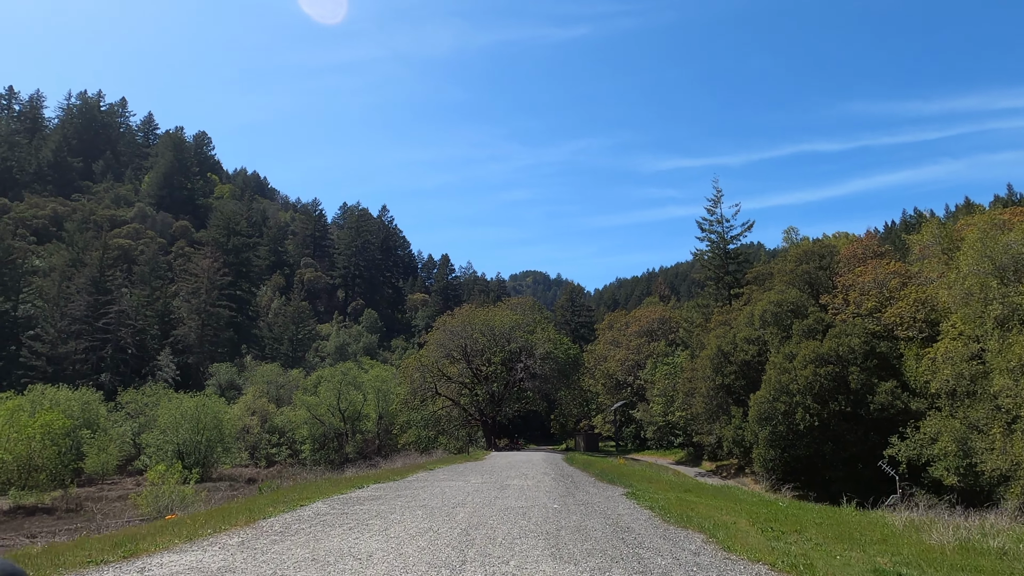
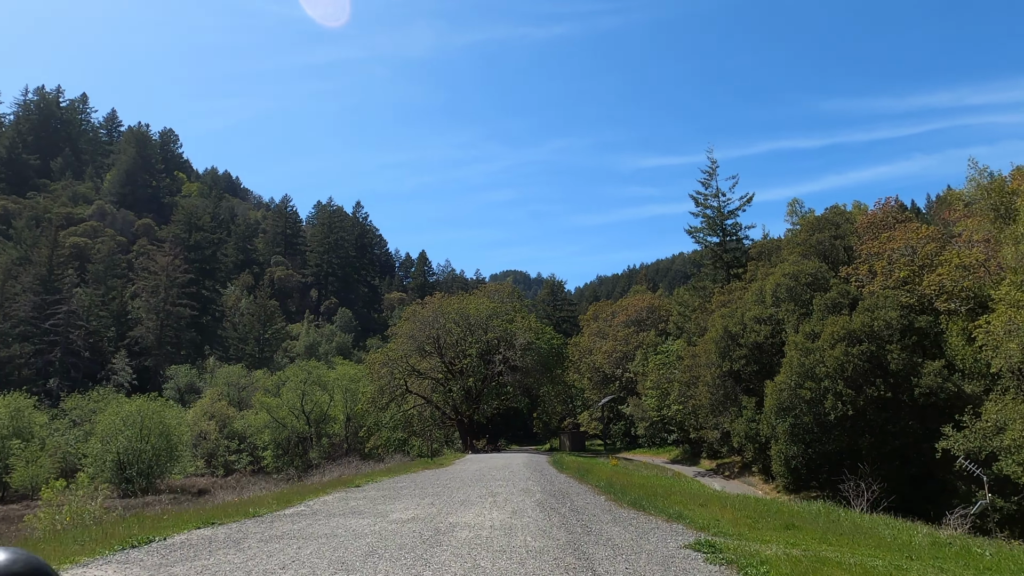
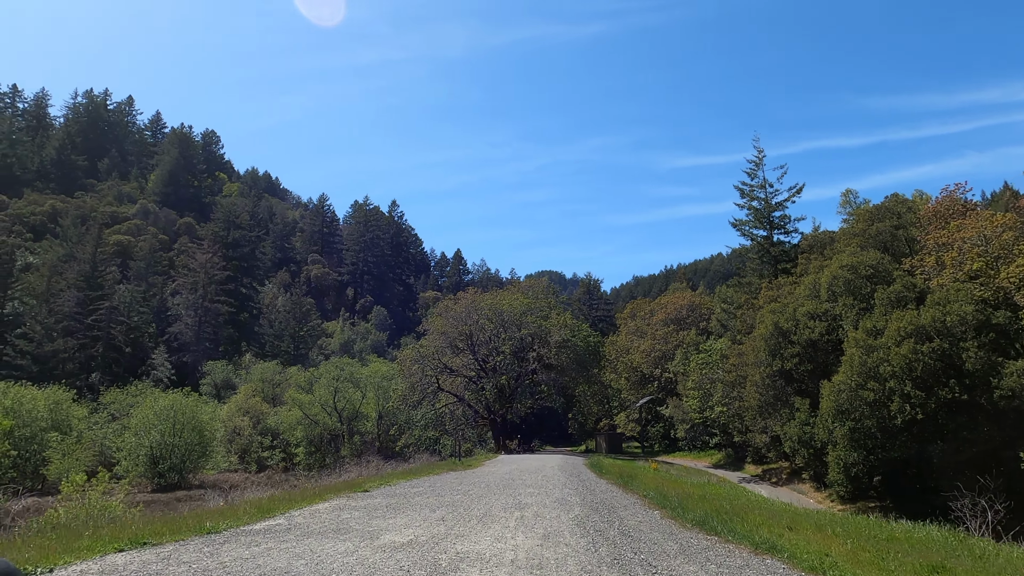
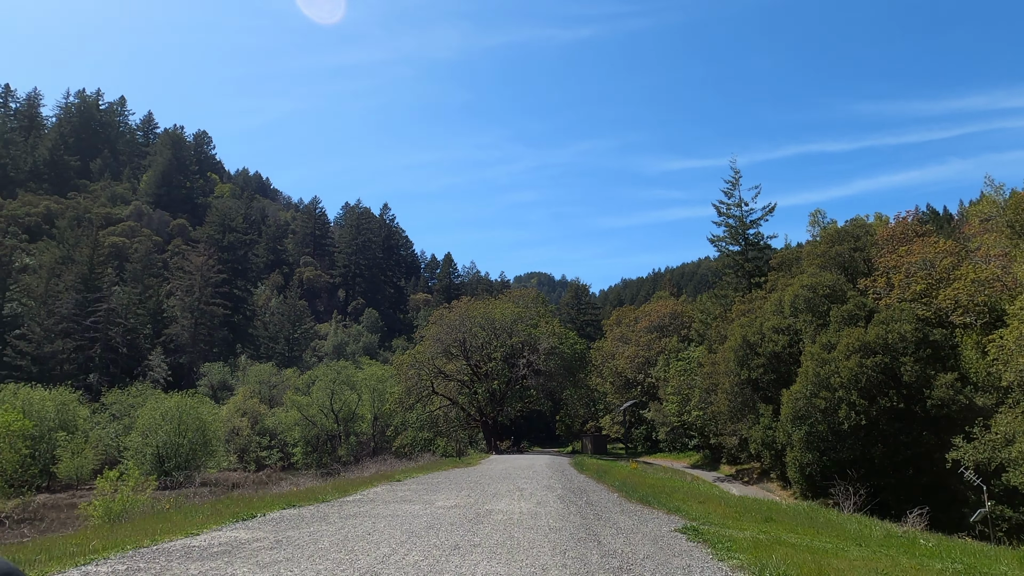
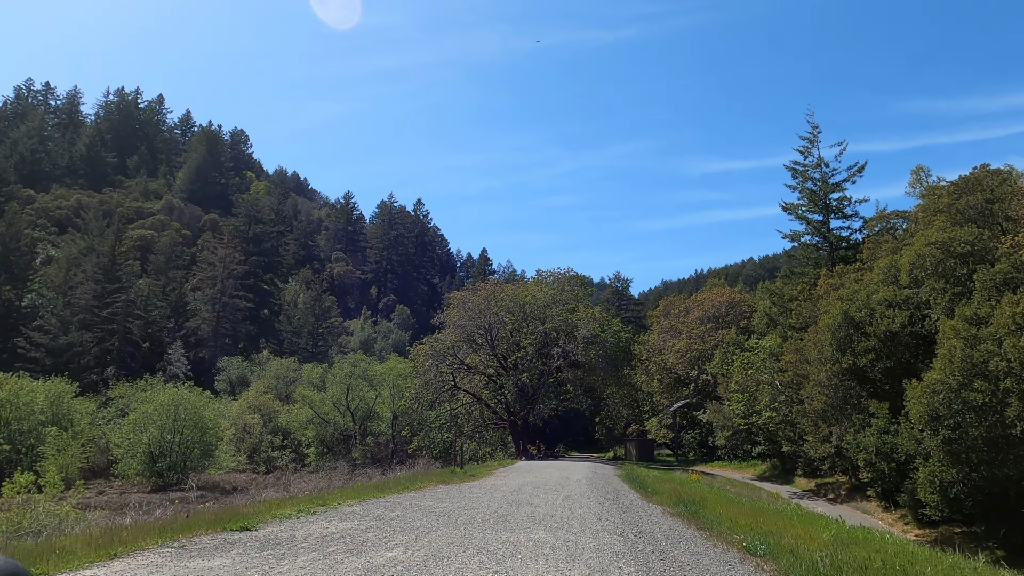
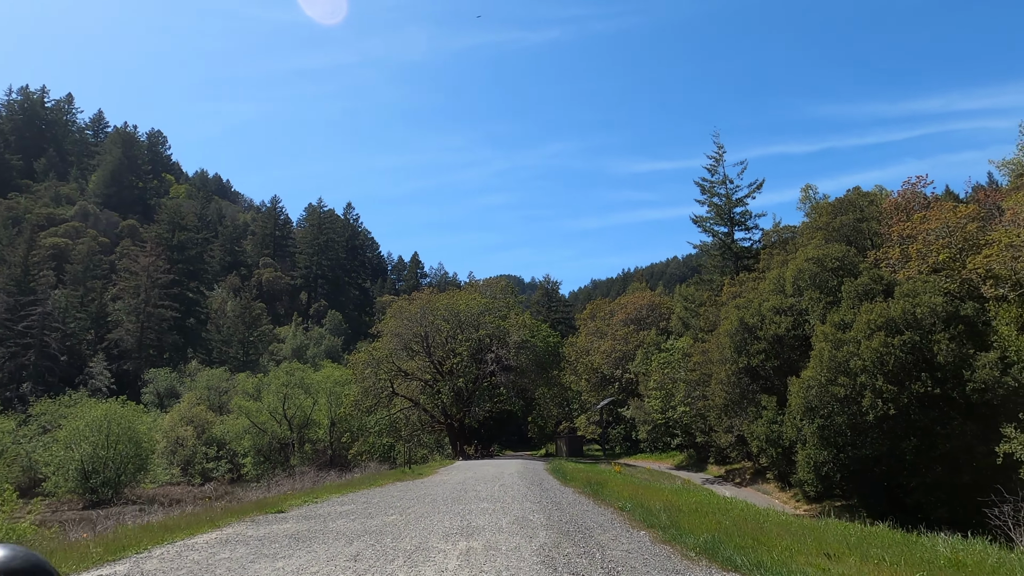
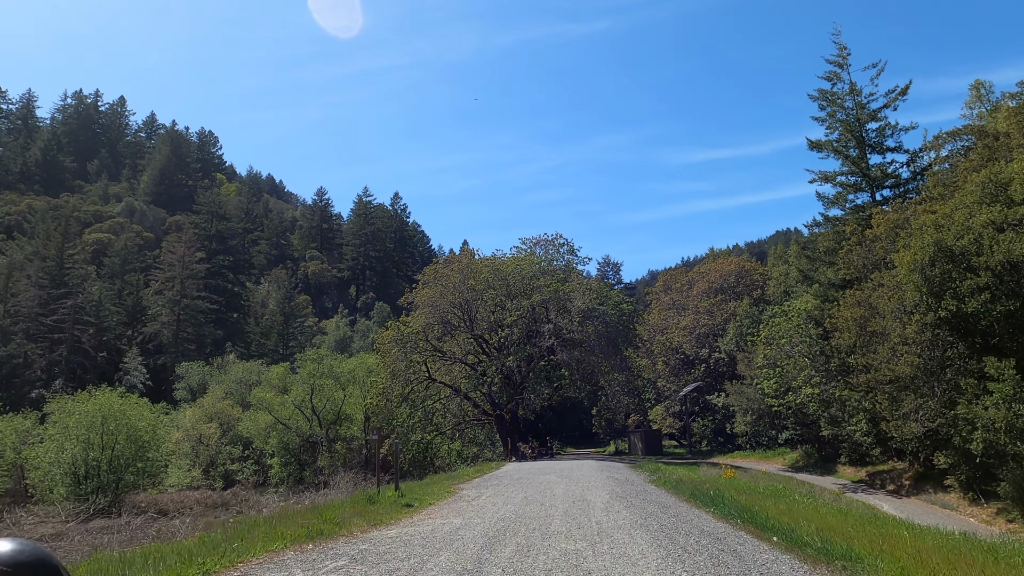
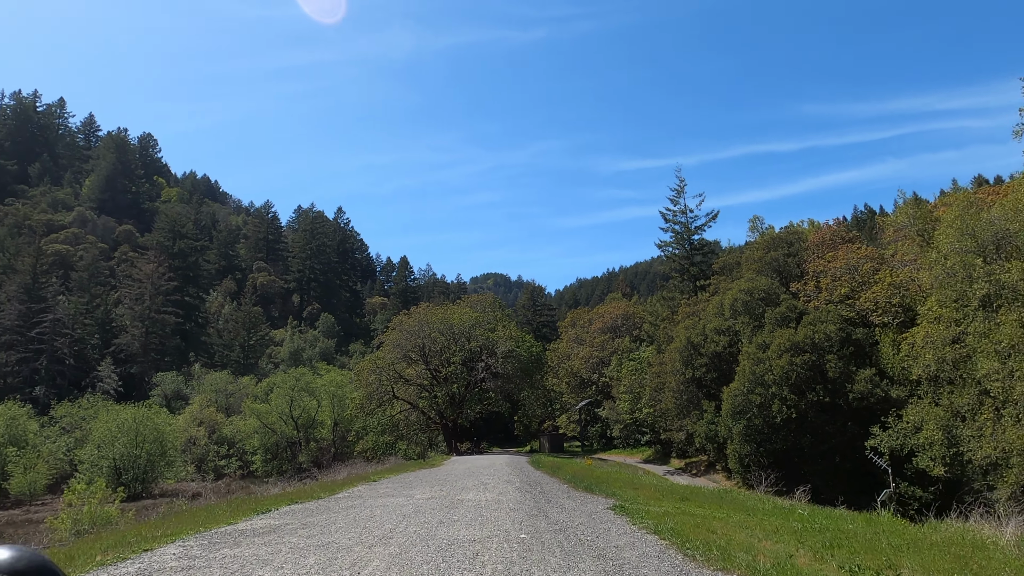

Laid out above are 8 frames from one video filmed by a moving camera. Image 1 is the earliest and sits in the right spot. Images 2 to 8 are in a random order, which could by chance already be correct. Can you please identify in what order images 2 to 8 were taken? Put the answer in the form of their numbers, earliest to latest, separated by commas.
8, 4, 2, 3, 6, 5, 7
